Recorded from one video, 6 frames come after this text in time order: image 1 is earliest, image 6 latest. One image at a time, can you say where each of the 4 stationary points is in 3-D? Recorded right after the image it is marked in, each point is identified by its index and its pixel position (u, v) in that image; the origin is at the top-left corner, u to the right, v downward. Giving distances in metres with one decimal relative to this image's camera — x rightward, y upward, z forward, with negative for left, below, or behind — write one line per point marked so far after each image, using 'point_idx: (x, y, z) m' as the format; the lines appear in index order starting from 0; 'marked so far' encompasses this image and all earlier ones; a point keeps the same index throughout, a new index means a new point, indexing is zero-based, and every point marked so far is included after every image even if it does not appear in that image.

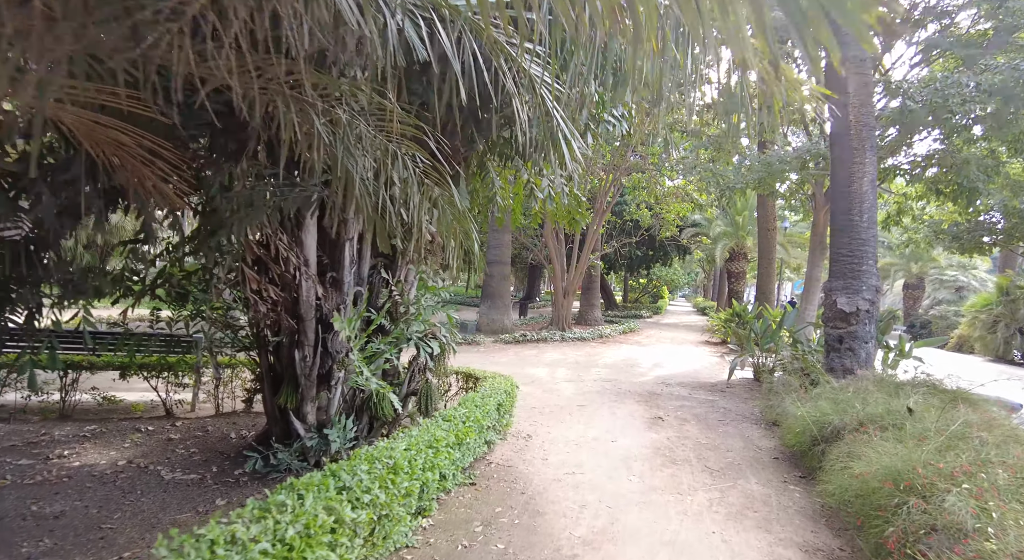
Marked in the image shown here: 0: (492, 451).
0: (-0.2, -1.4, +4.3) m
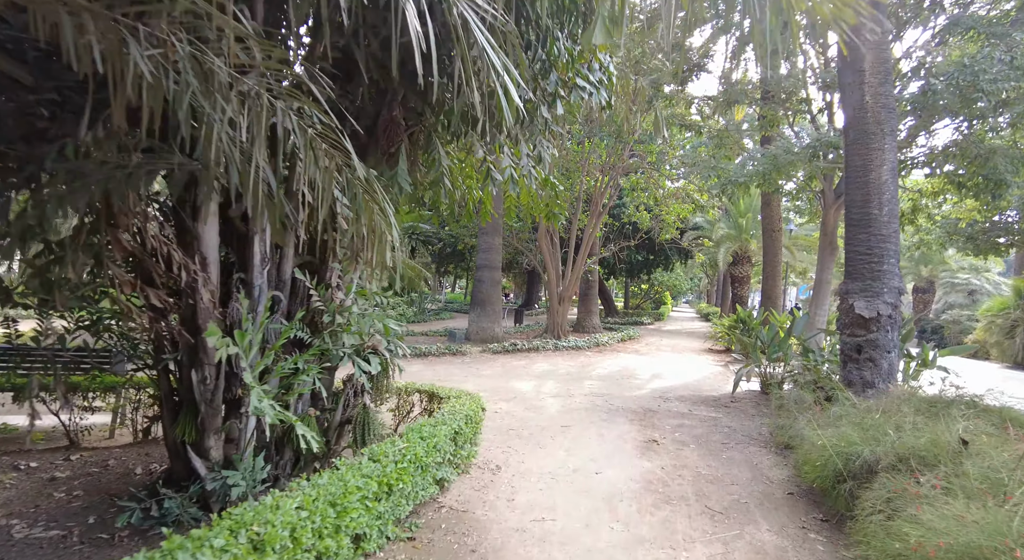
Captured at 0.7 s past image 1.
0: (-0.4, -1.4, +3.5) m
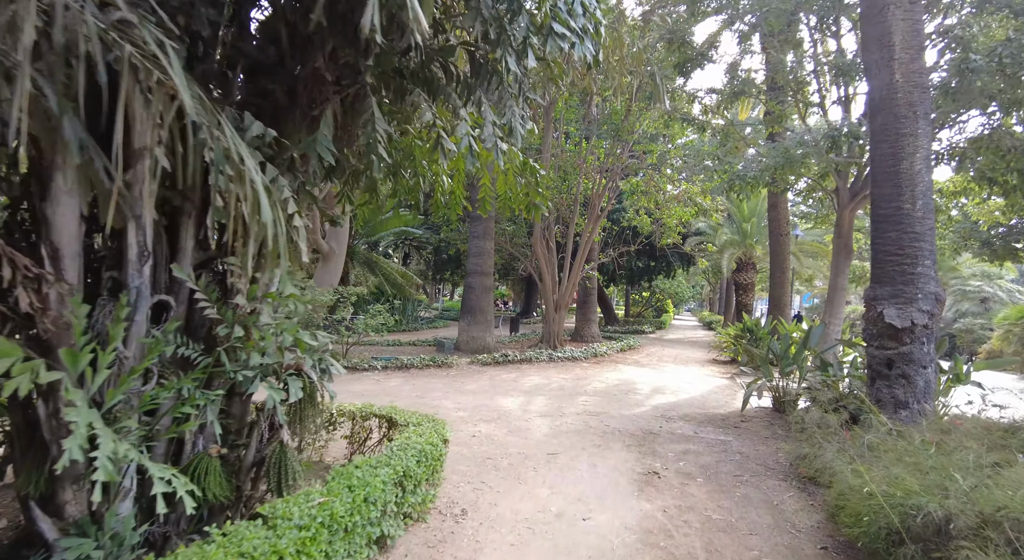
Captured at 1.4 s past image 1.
0: (-0.6, -1.4, +2.8) m
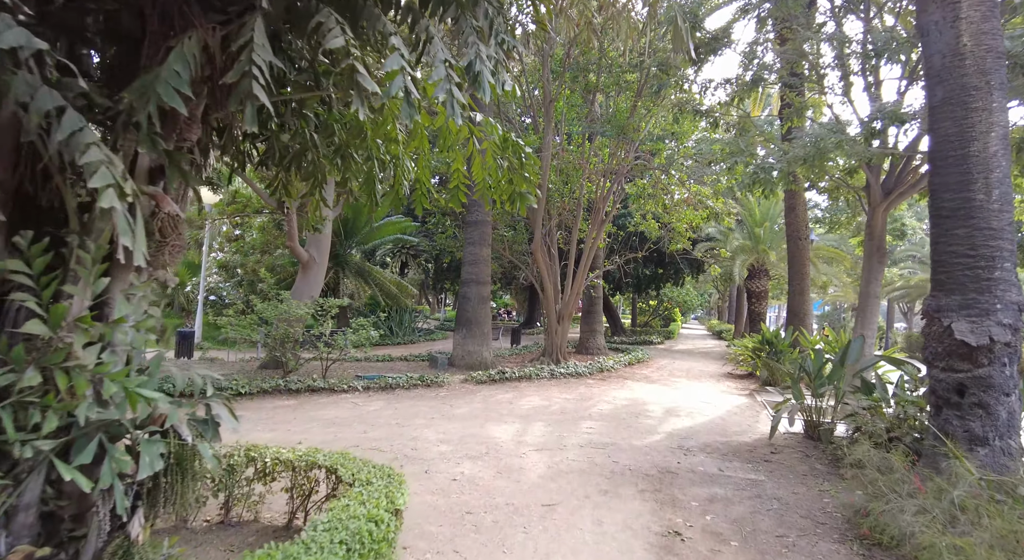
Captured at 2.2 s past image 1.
0: (-0.8, -1.5, +1.9) m
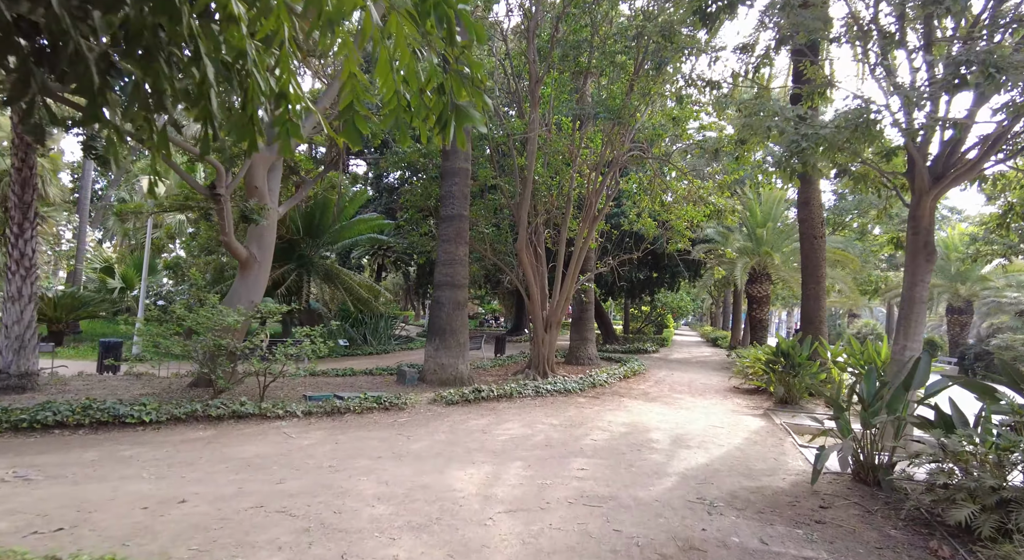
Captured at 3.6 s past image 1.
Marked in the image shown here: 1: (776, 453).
0: (-1.0, -1.4, +0.5) m
1: (+3.0, -2.0, +6.1) m
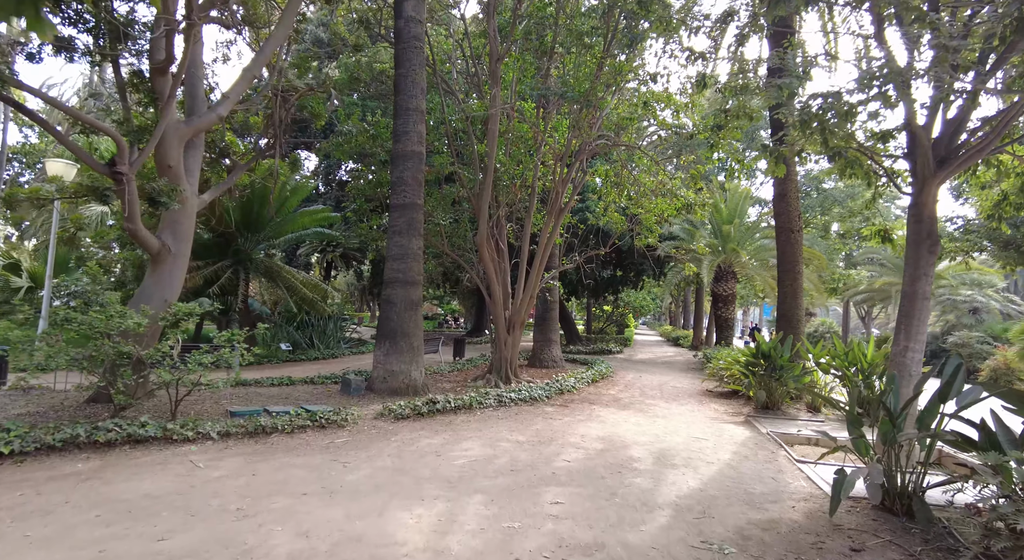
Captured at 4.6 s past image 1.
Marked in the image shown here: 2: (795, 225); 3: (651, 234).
0: (-0.9, -1.3, -0.6) m
1: (+2.6, -1.9, +5.4) m
2: (+5.3, +1.0, +9.9) m
3: (+3.5, +1.2, +13.6) m
